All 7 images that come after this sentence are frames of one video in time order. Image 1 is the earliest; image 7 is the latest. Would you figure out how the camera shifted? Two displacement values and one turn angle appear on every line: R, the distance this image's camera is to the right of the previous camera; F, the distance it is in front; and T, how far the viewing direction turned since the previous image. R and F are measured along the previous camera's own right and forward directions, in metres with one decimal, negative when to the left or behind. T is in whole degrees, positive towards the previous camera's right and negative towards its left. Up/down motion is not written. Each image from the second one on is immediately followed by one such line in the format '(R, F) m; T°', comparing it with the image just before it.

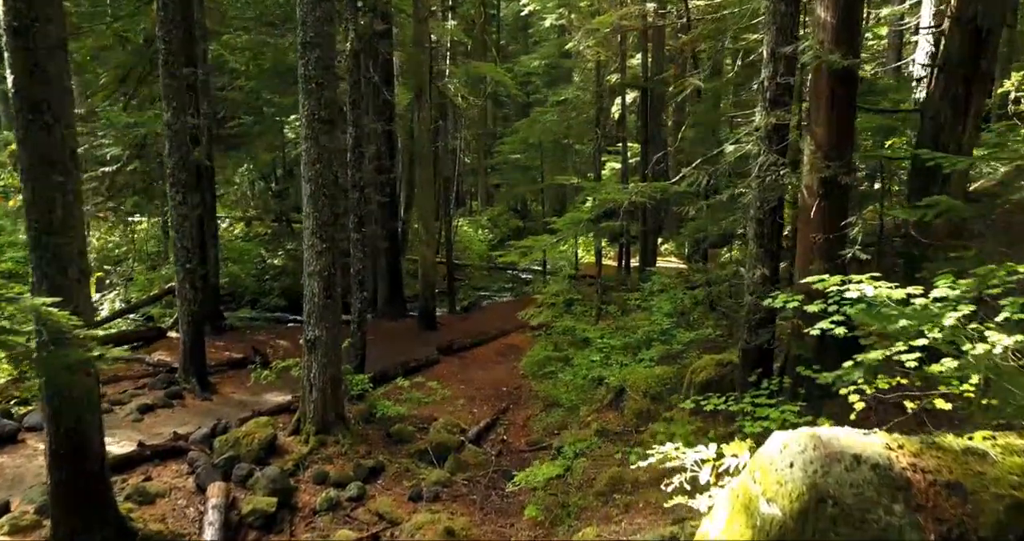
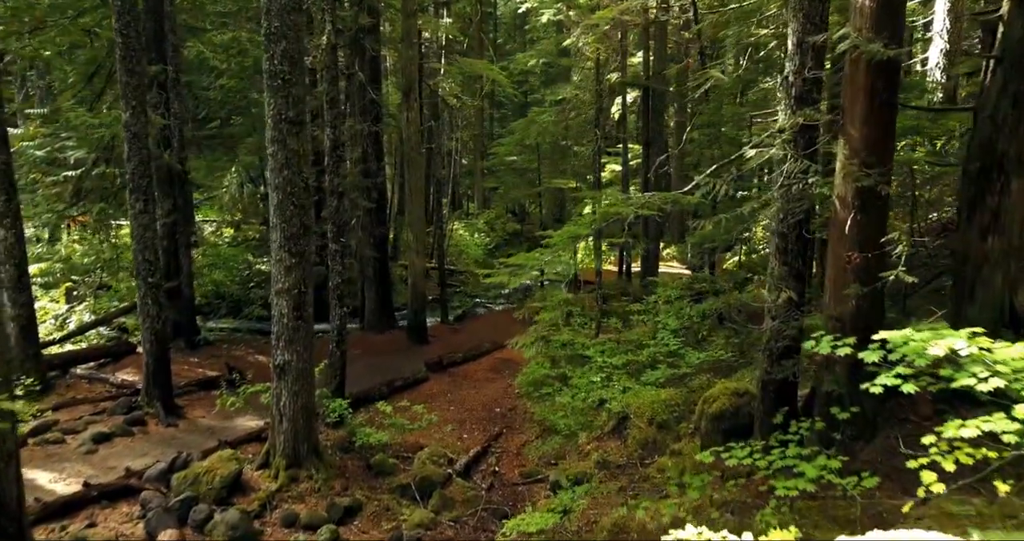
(+0.1, +0.9) m; 0°
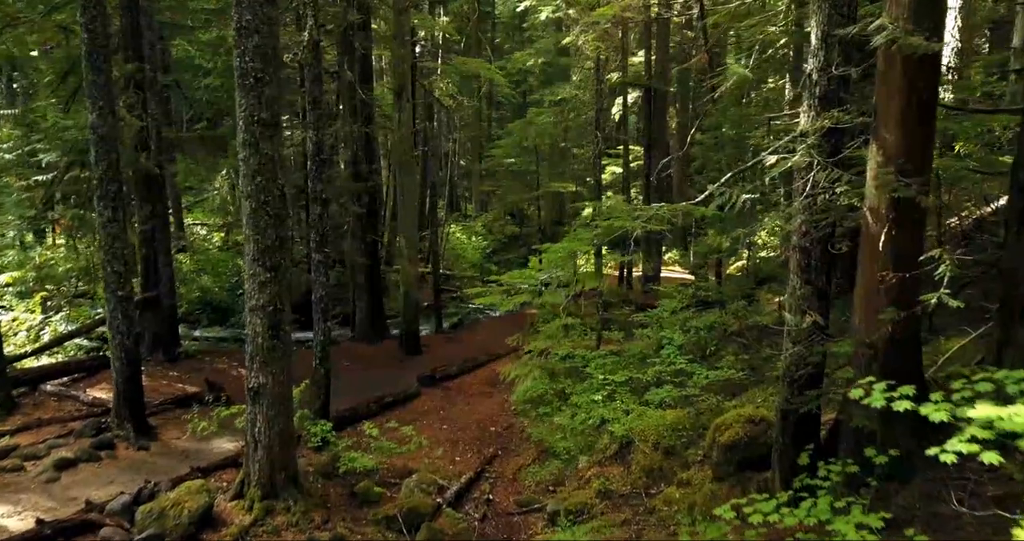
(+0.1, +0.6) m; 0°
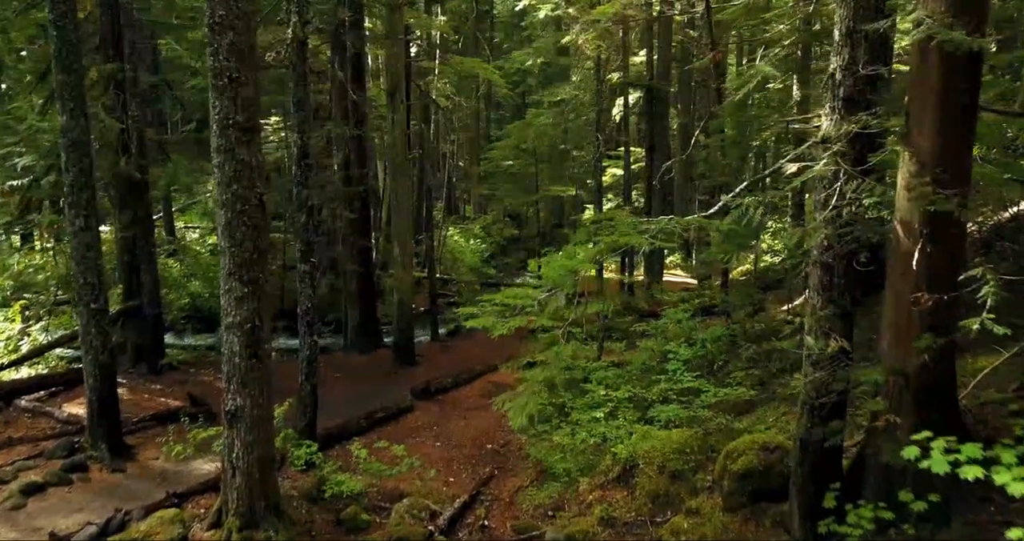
(0.0, +0.5) m; 0°
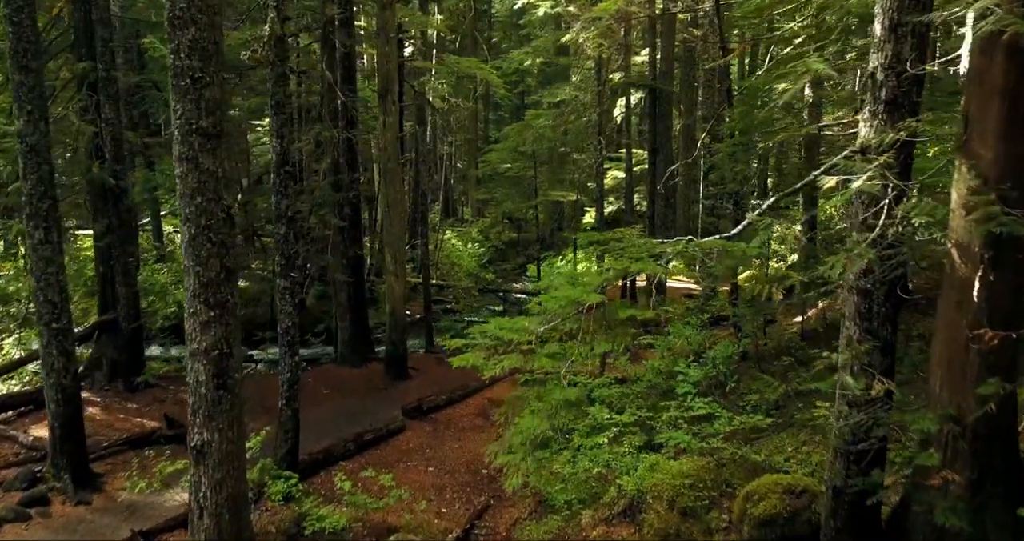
(0.0, +0.7) m; 0°
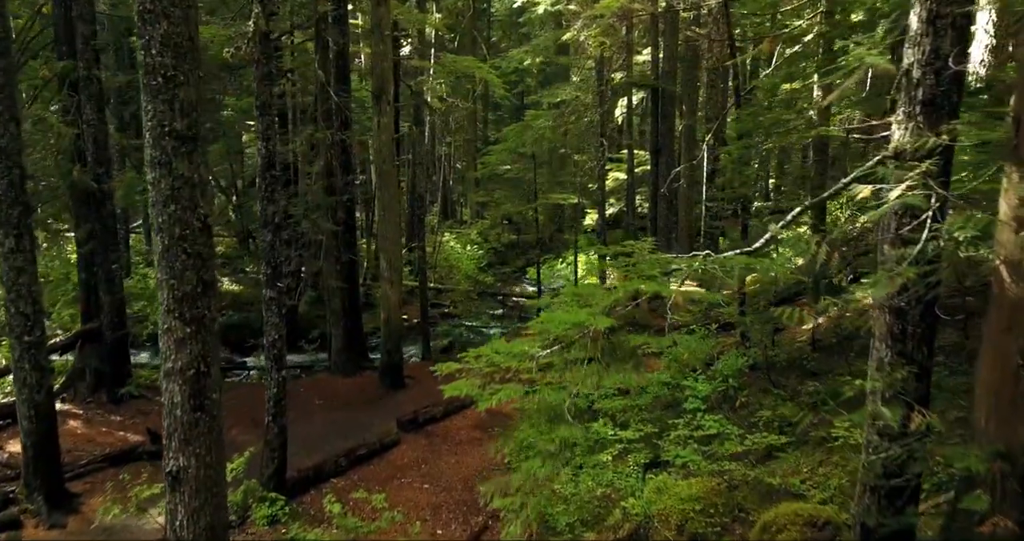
(0.0, +0.4) m; 0°
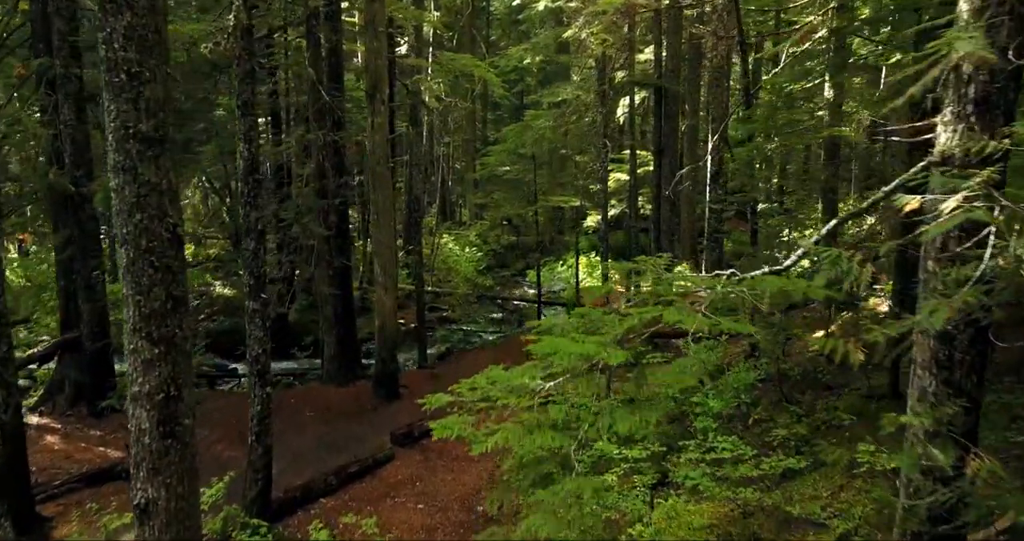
(0.0, +0.5) m; 0°
